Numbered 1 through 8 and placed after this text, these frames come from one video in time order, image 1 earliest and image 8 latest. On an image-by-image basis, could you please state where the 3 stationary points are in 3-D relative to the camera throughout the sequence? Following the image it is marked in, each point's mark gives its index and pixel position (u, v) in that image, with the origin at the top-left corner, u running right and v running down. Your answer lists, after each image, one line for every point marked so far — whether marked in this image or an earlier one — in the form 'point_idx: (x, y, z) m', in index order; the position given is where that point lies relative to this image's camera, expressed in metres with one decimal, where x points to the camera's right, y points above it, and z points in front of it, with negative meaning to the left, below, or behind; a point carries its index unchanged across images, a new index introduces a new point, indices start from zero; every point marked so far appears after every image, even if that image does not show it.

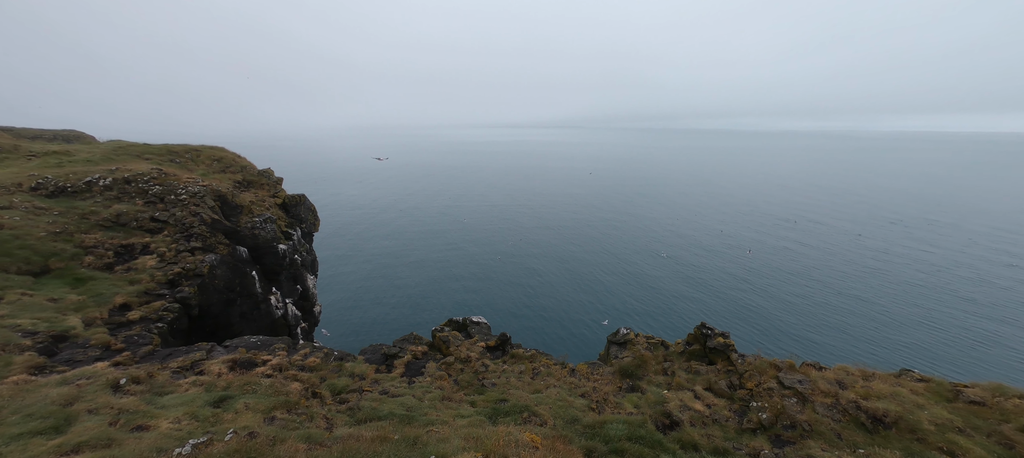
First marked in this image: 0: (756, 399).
0: (+10.4, -7.1, +16.3) m
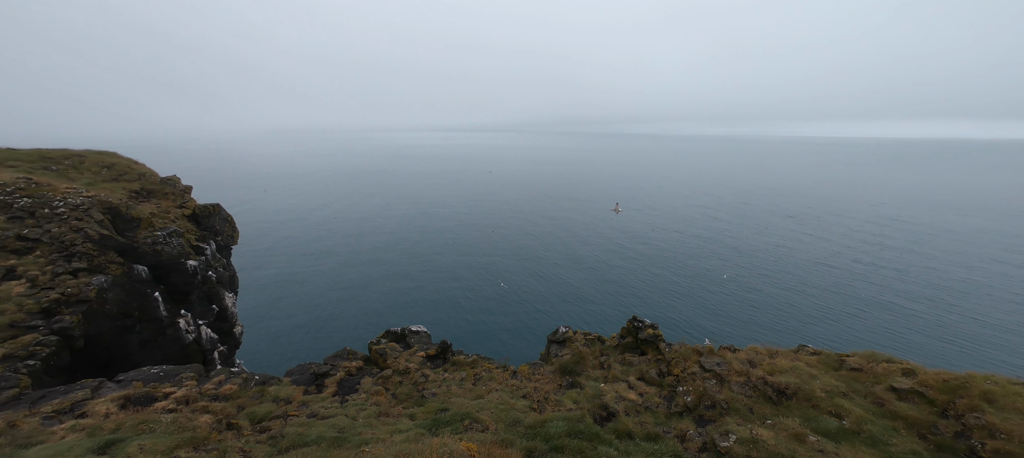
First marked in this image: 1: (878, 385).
0: (+7.8, -7.0, +17.7) m
1: (+14.8, -6.2, +15.5) m
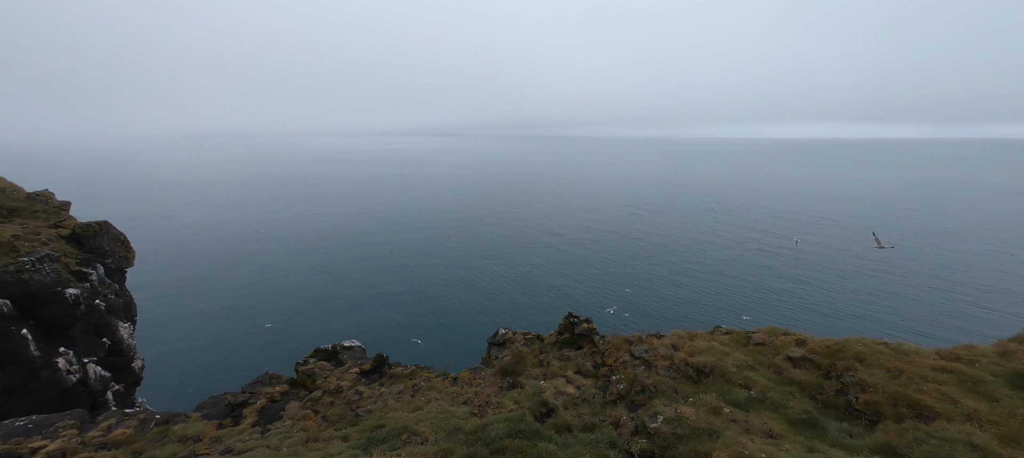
0: (+4.9, -6.9, +18.6) m
1: (+12.2, -5.8, +17.6) m
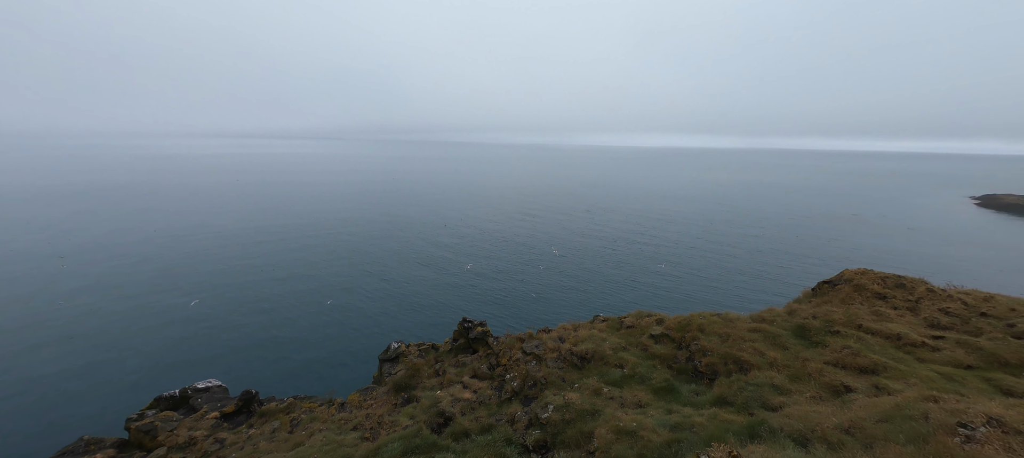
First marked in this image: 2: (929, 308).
0: (-0.2, -7.1, +19.3) m
1: (+6.9, -5.6, +20.4) m
2: (+18.5, -3.5, +17.1) m
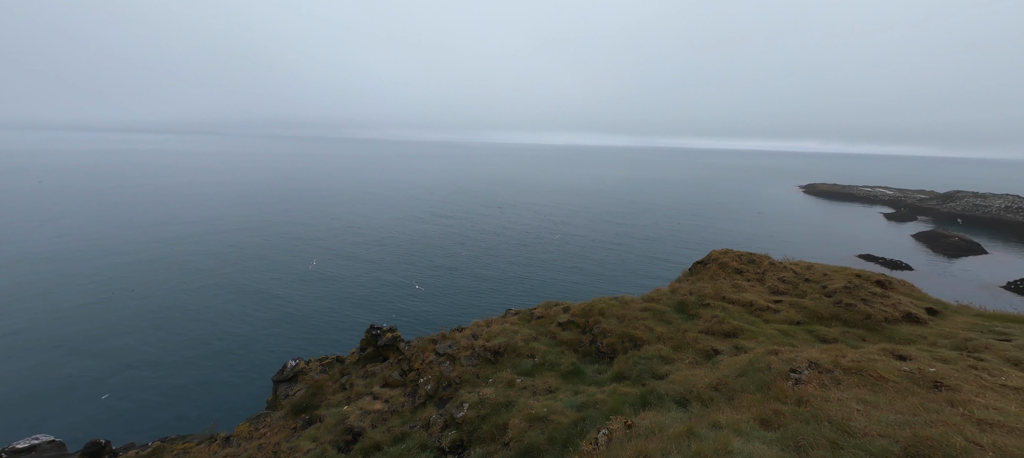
0: (-4.5, -7.1, +18.9) m
1: (+2.2, -5.3, +21.5) m
2: (+14.1, -2.6, +20.9) m
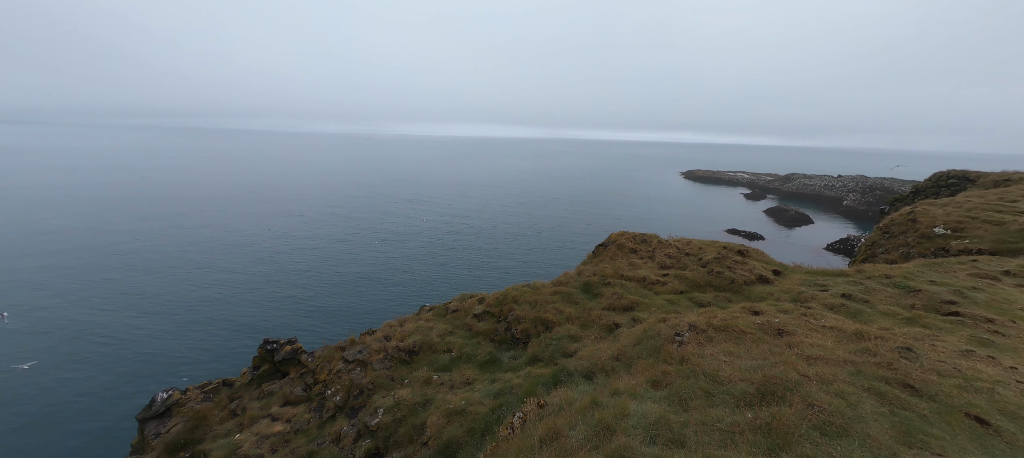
0: (-8.3, -7.2, +17.6) m
1: (-2.5, -4.9, +21.6) m
2: (+9.1, -1.6, +23.5) m
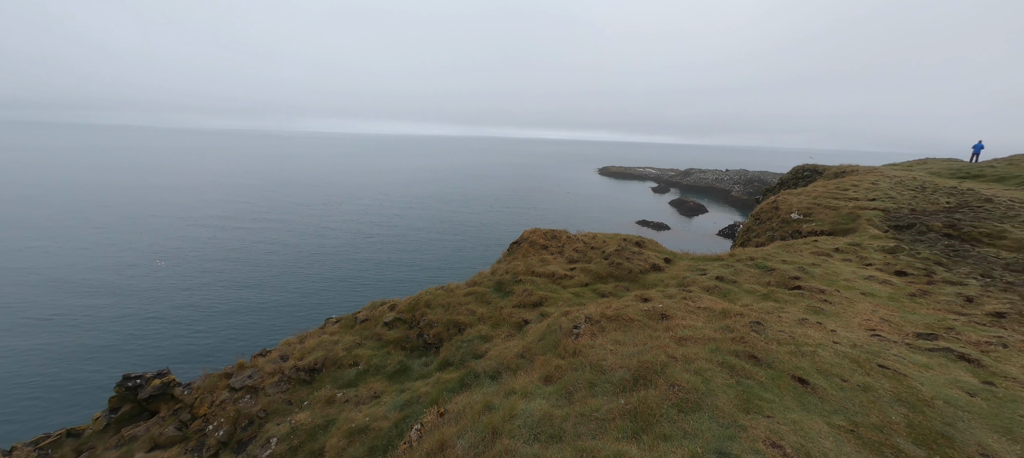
0: (-12.0, -7.6, +15.4) m
1: (-7.2, -5.1, +20.5) m
2: (+3.6, -1.3, +24.6) m
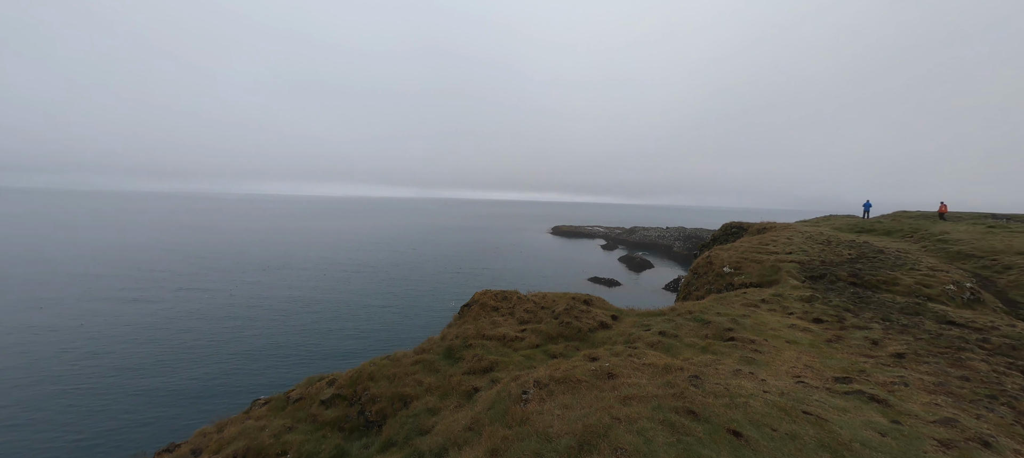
0: (-13.7, -10.2, +12.7) m
1: (-9.7, -8.4, +18.6) m
2: (+0.5, -5.1, +24.6) m
